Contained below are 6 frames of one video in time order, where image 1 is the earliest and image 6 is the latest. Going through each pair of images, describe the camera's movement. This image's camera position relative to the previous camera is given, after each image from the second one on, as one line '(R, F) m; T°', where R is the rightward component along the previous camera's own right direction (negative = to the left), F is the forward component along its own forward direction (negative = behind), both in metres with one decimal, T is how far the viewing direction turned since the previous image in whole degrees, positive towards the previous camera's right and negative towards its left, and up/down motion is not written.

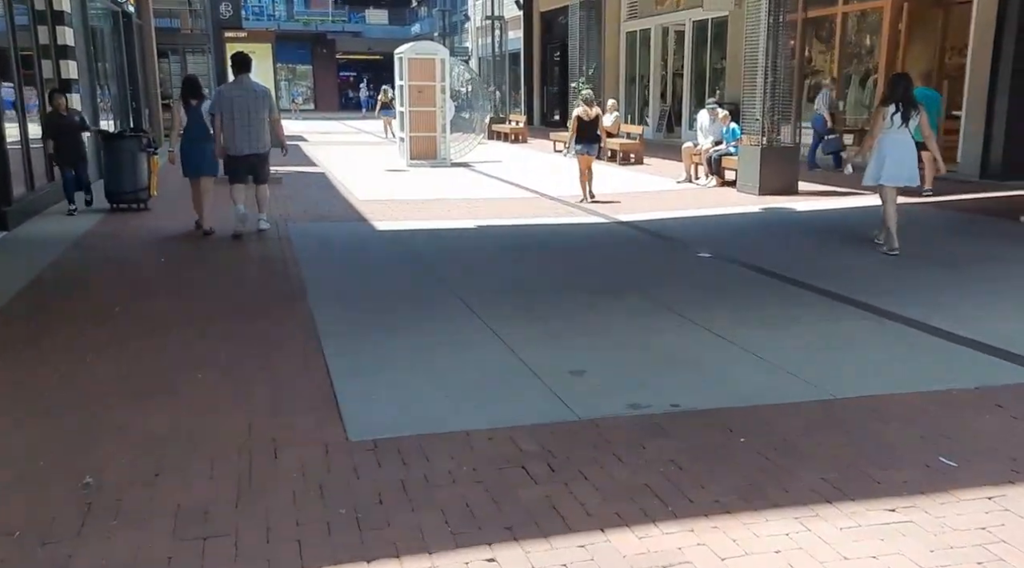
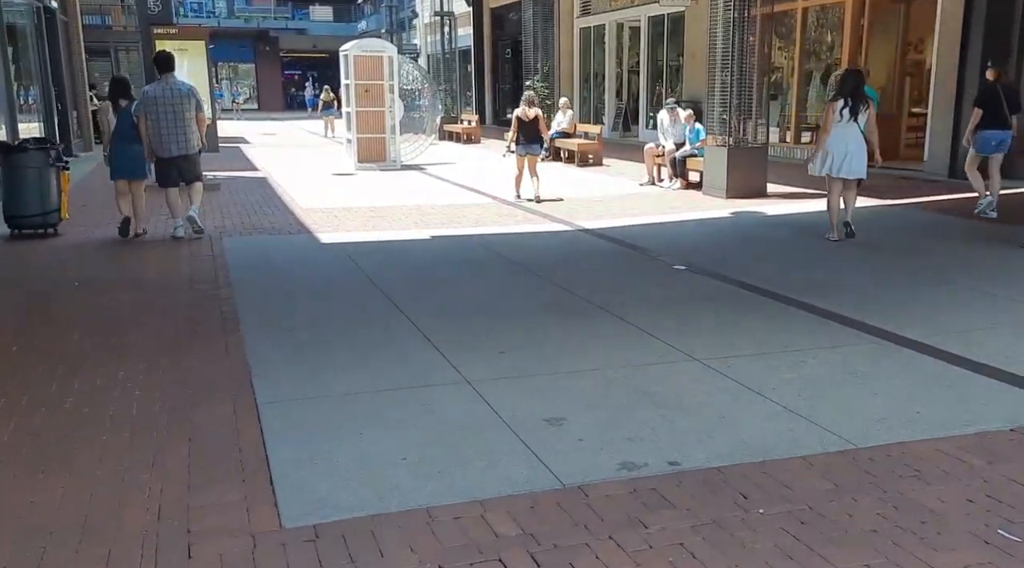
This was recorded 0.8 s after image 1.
(-0.1, +0.8) m; +3°
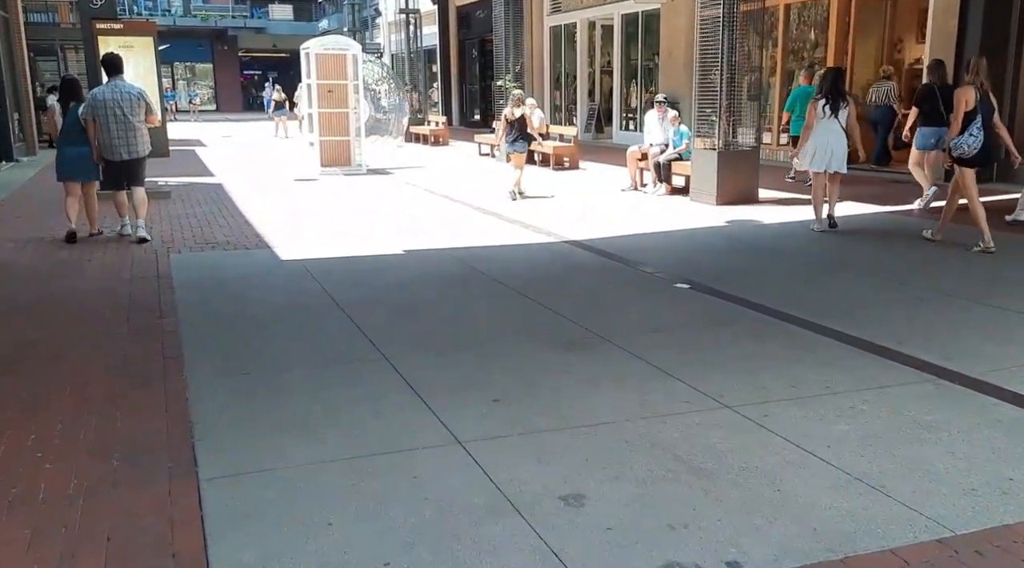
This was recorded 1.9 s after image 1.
(-0.2, +0.9) m; +2°
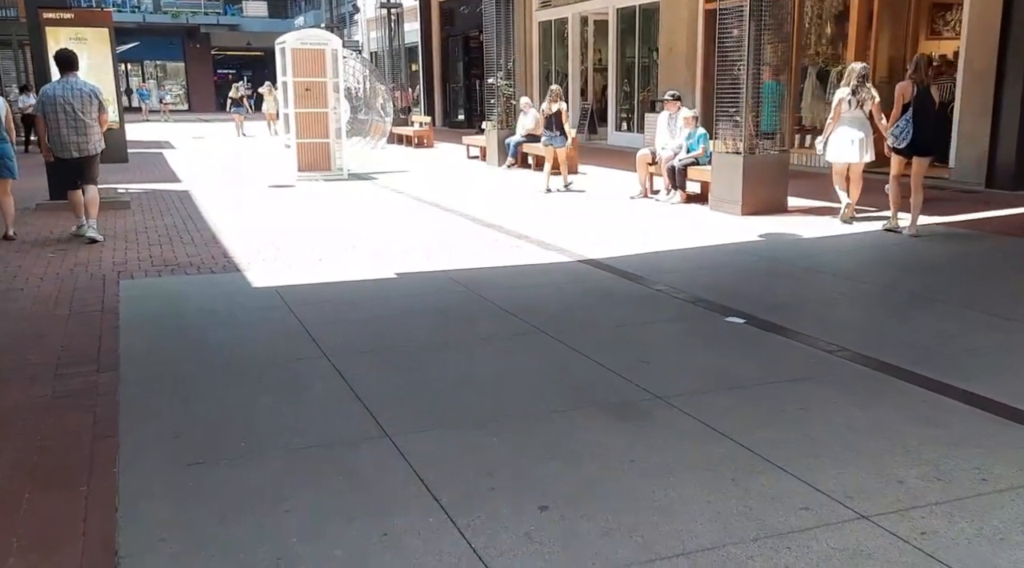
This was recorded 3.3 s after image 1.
(-0.3, +1.3) m; +1°
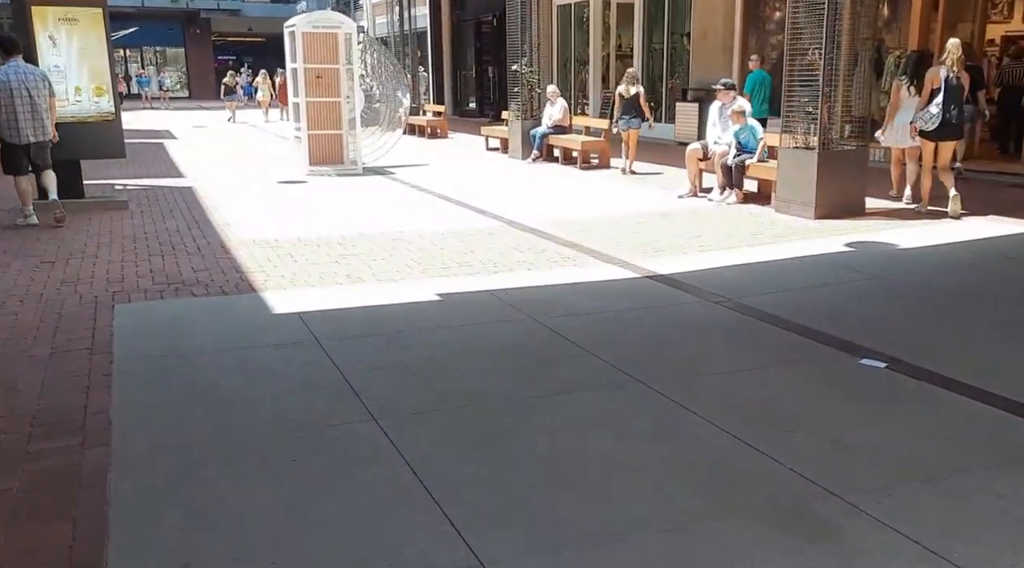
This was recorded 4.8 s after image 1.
(-0.5, +1.2) m; 0°
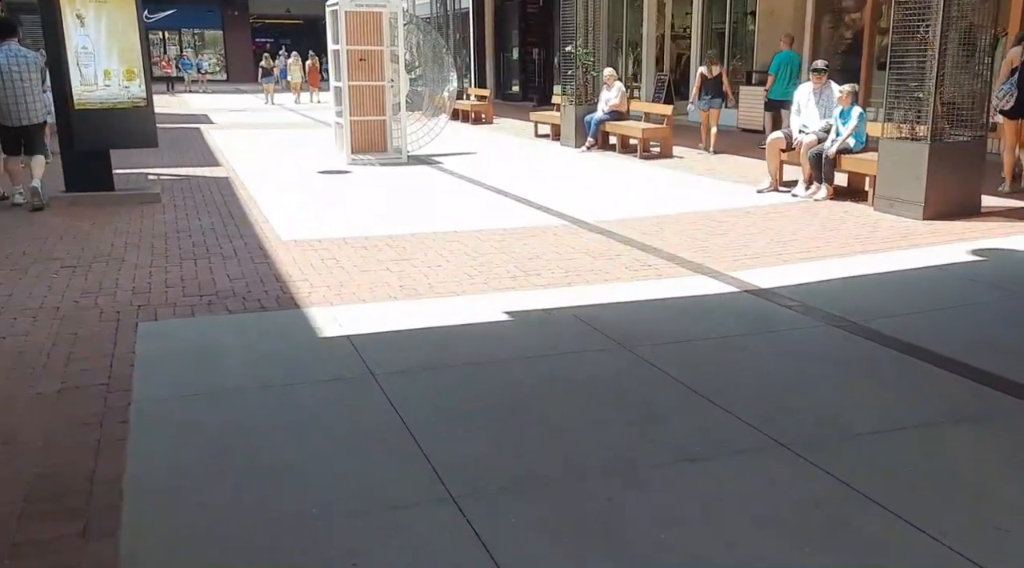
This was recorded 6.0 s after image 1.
(-0.3, +1.0) m; -2°
